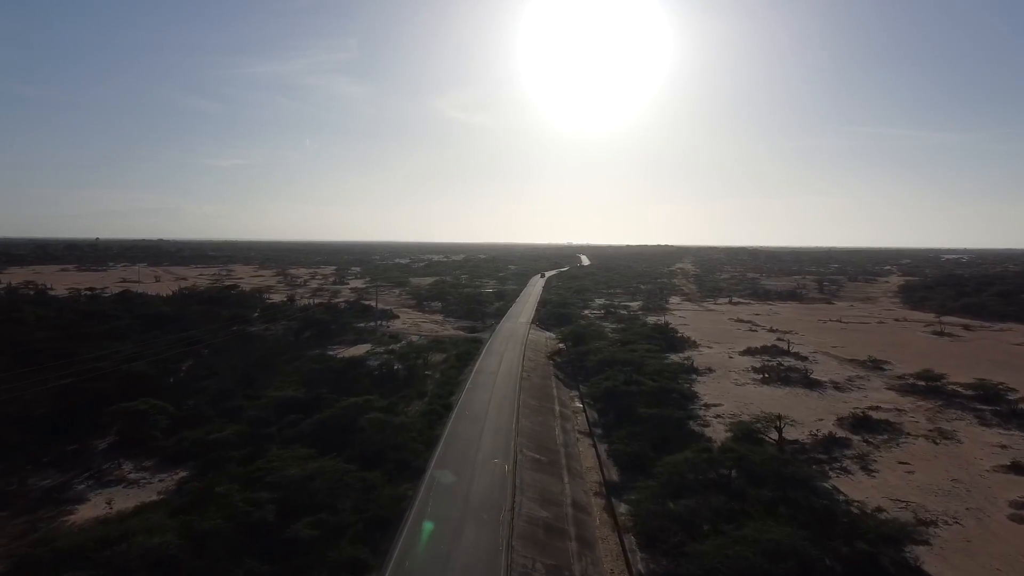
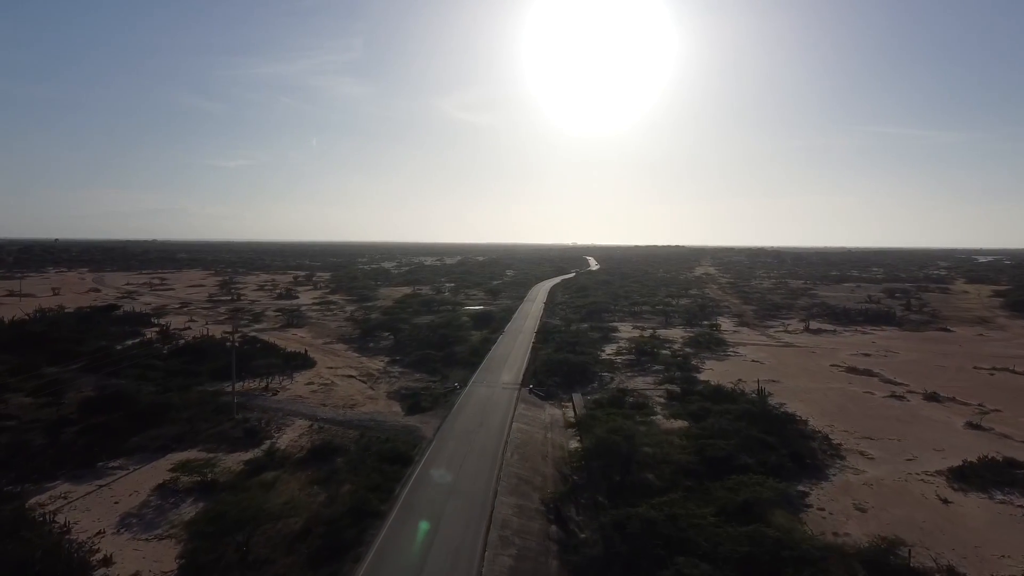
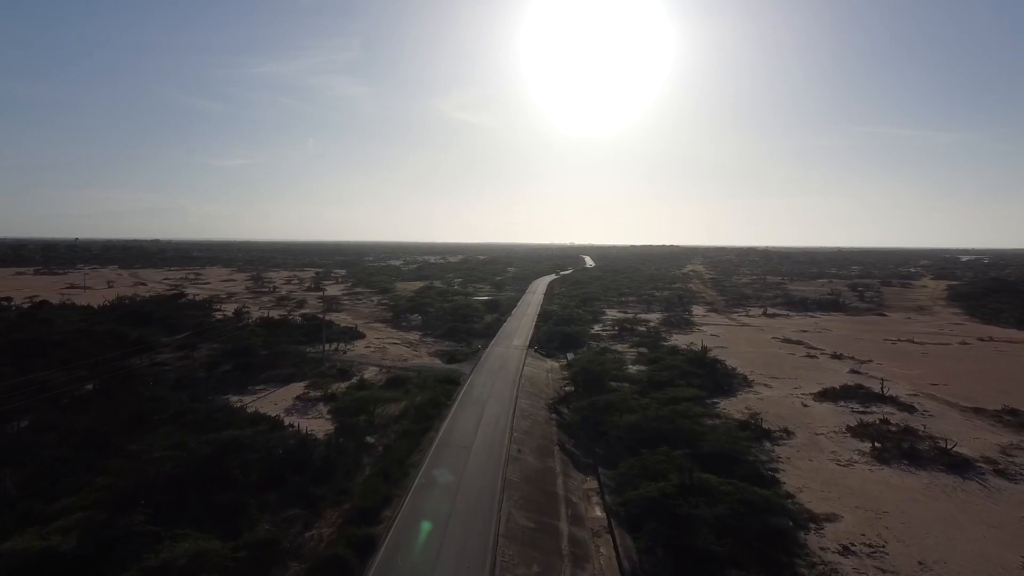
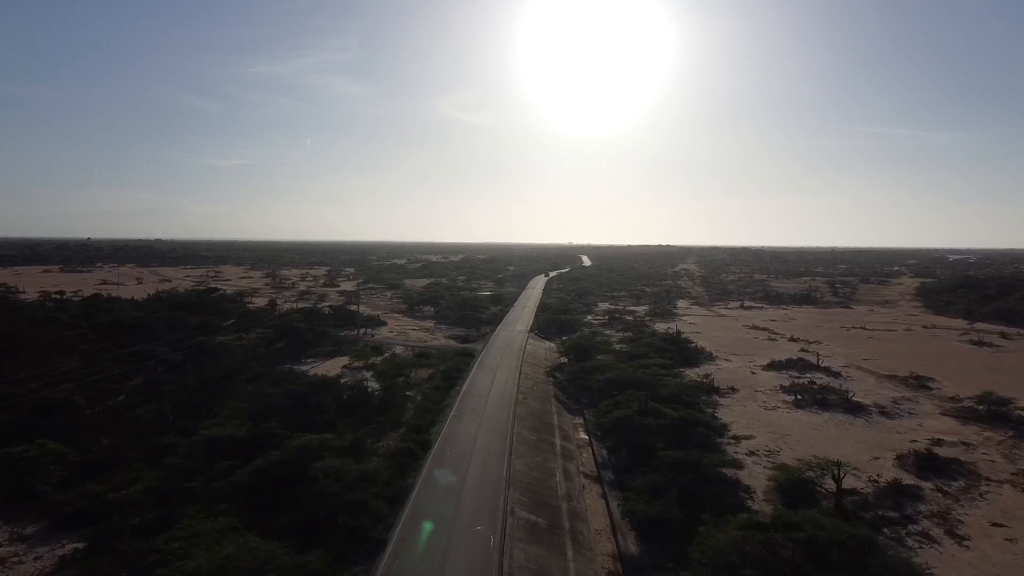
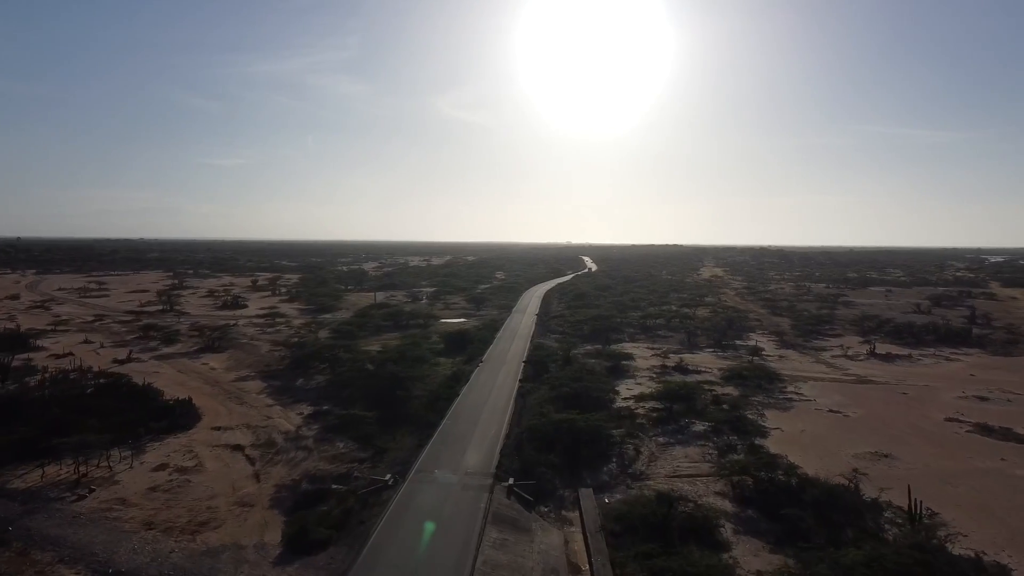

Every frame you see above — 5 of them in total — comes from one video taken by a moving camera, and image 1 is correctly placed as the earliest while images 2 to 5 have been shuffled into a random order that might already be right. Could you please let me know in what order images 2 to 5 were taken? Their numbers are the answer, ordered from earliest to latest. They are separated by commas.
4, 3, 2, 5
